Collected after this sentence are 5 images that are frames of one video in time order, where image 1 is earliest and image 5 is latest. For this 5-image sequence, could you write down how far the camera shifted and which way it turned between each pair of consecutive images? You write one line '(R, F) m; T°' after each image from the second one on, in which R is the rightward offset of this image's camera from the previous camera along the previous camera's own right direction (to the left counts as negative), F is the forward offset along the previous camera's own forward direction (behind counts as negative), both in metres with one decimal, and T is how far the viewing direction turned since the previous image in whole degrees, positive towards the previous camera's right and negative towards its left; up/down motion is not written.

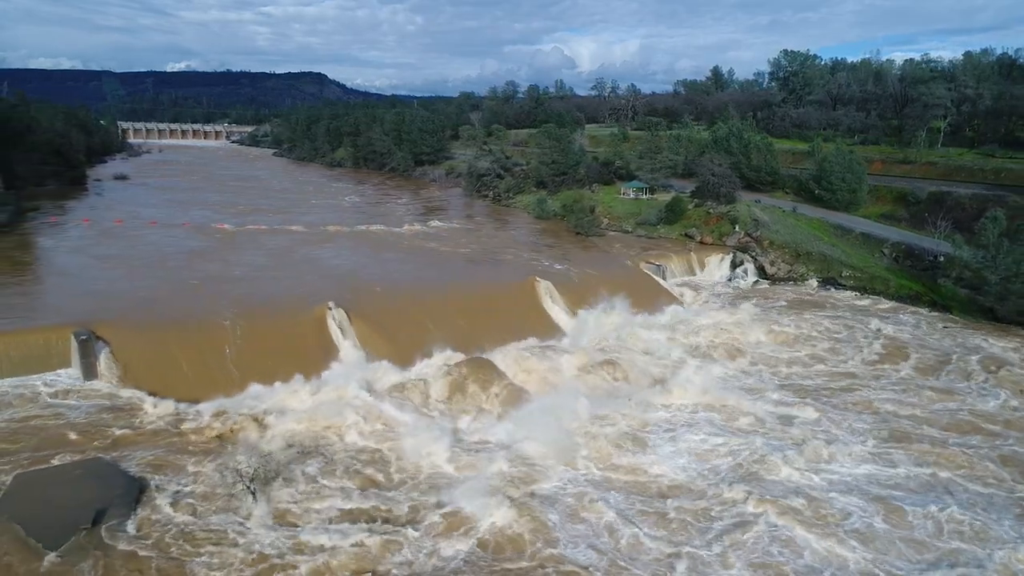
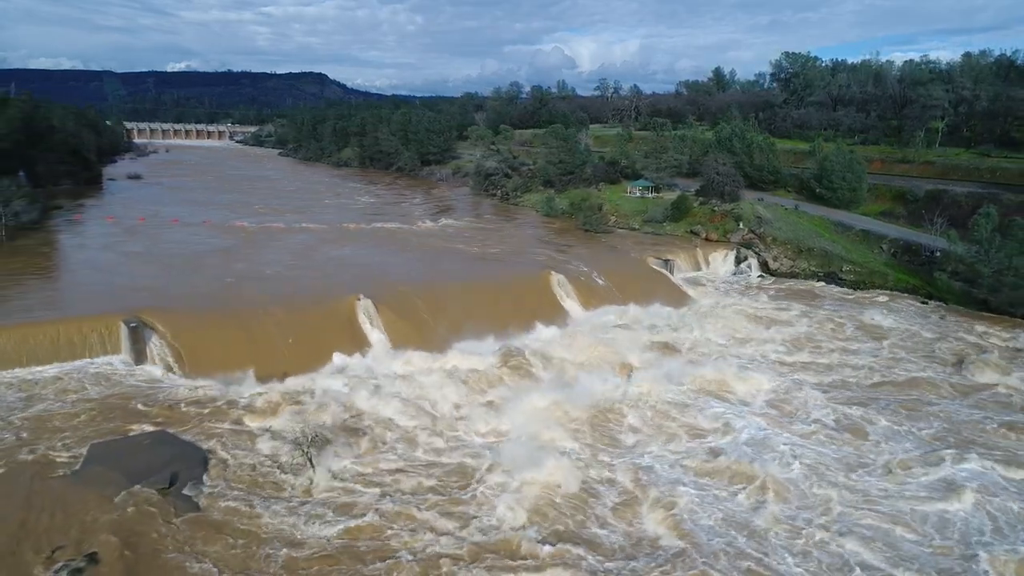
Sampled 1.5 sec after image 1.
(-0.5, -0.9) m; 0°
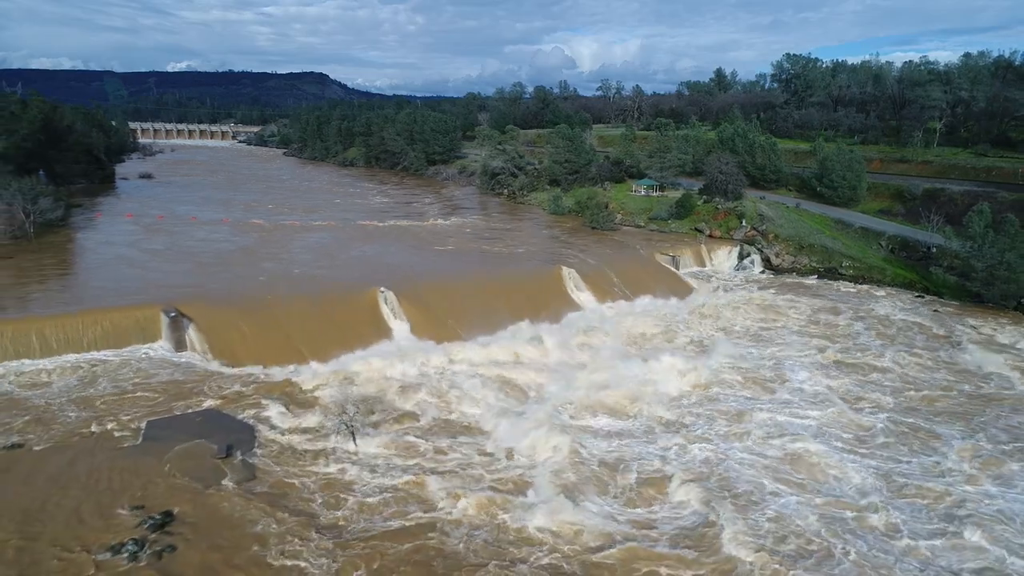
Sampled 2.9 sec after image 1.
(-0.4, -0.8) m; 0°
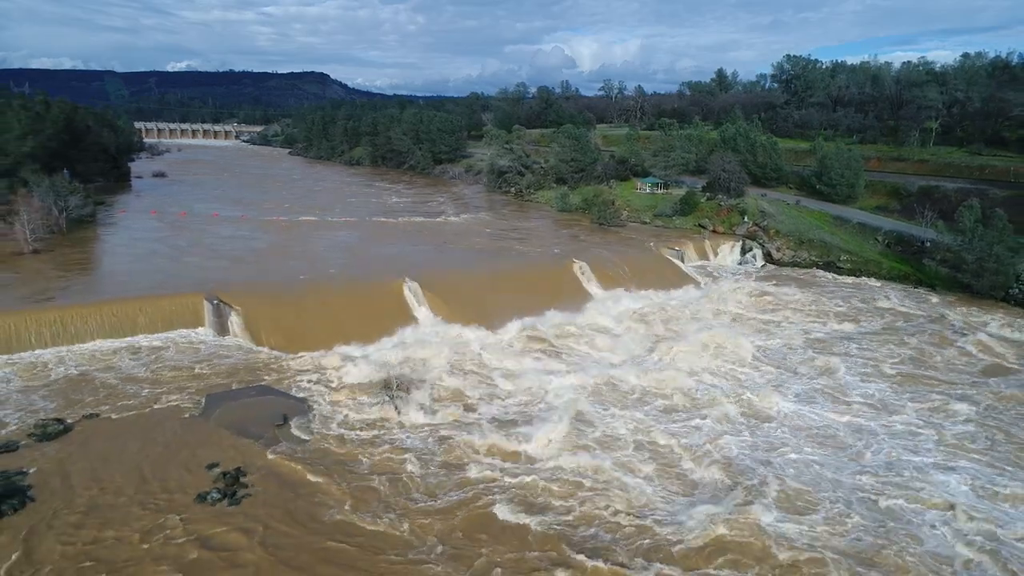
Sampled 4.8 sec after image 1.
(-0.4, -1.0) m; 0°
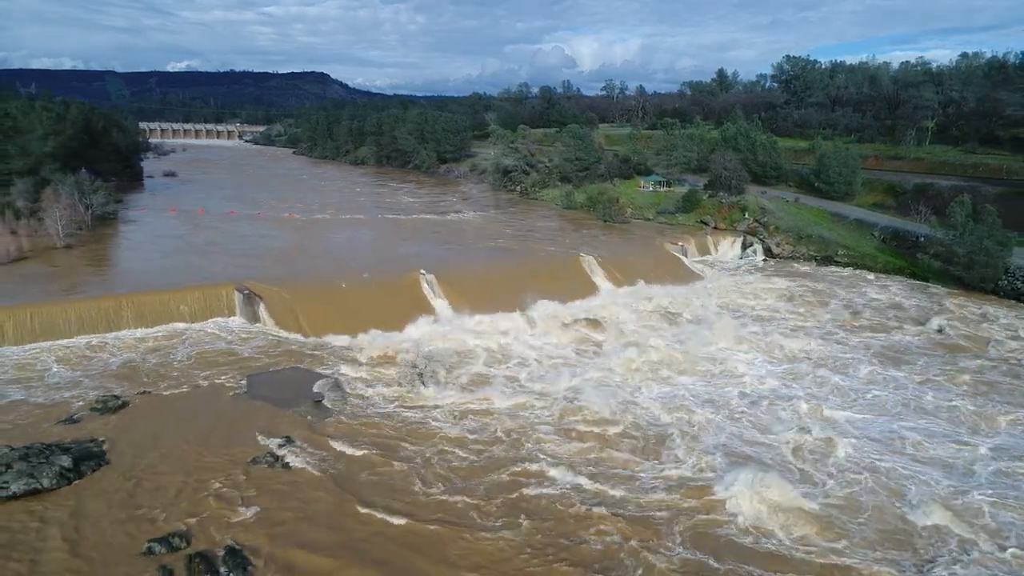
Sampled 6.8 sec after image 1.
(-0.3, -0.9) m; 0°
